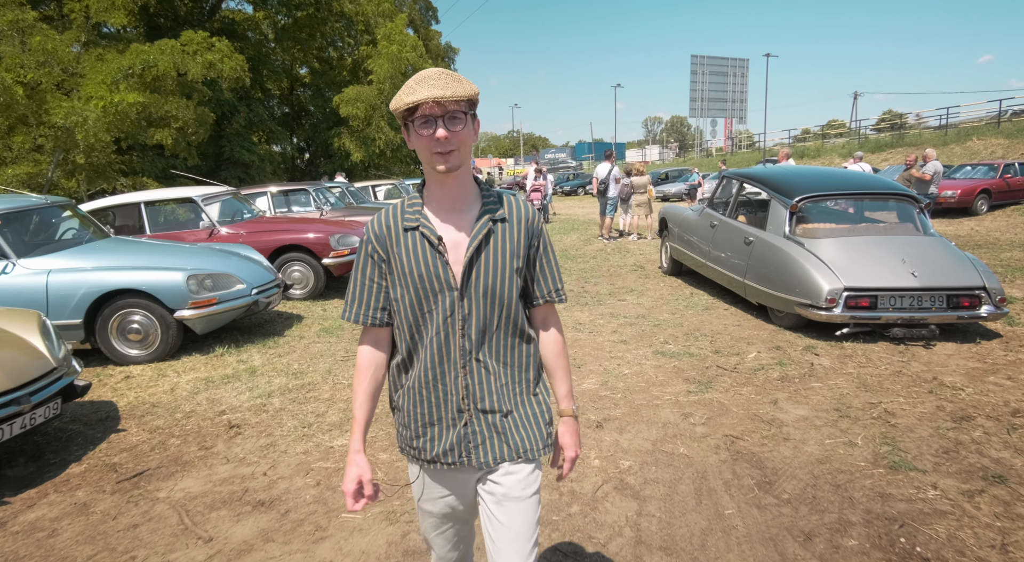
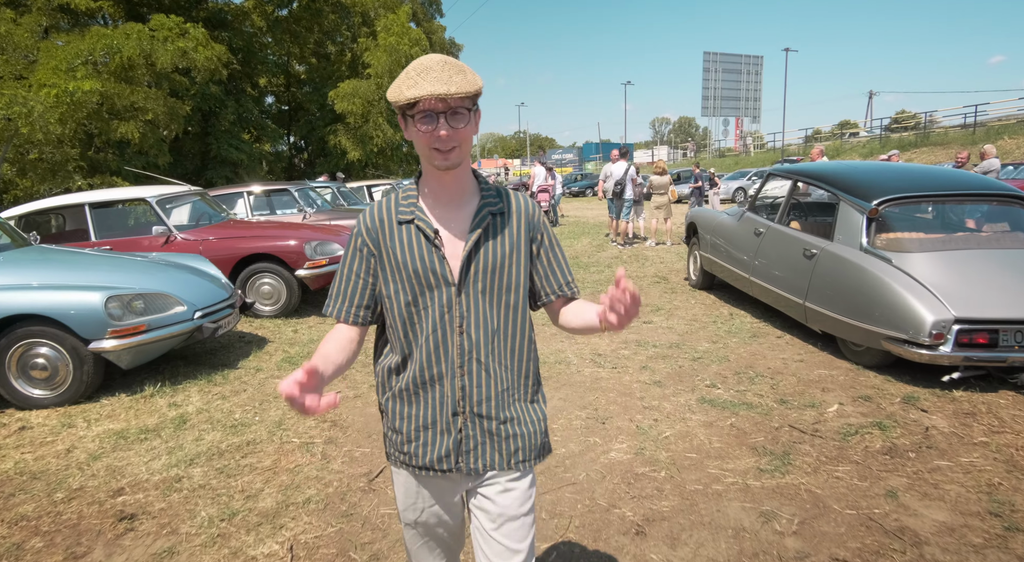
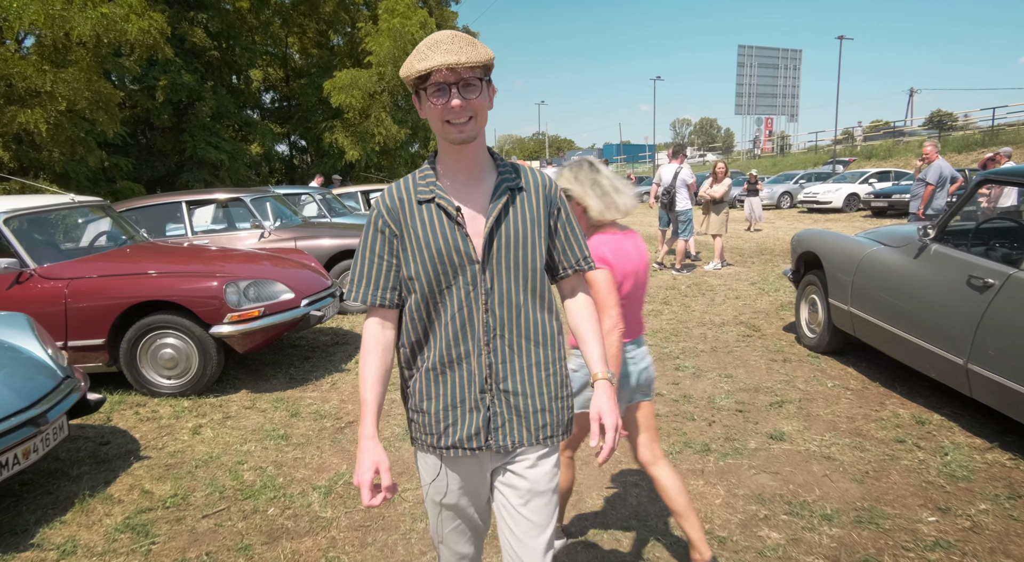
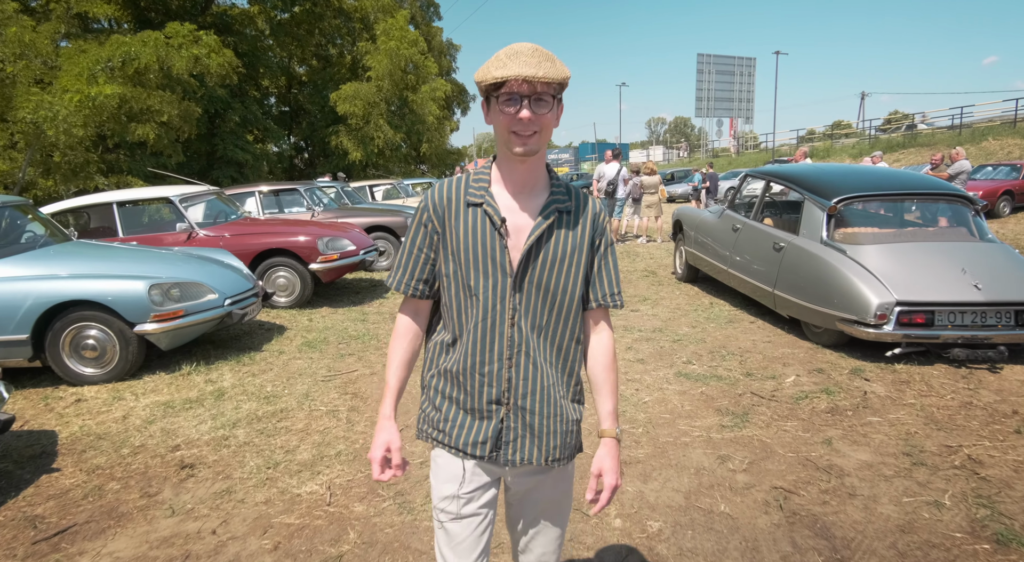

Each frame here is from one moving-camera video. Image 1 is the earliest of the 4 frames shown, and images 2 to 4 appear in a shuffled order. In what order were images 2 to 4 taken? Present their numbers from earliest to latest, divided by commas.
4, 2, 3
